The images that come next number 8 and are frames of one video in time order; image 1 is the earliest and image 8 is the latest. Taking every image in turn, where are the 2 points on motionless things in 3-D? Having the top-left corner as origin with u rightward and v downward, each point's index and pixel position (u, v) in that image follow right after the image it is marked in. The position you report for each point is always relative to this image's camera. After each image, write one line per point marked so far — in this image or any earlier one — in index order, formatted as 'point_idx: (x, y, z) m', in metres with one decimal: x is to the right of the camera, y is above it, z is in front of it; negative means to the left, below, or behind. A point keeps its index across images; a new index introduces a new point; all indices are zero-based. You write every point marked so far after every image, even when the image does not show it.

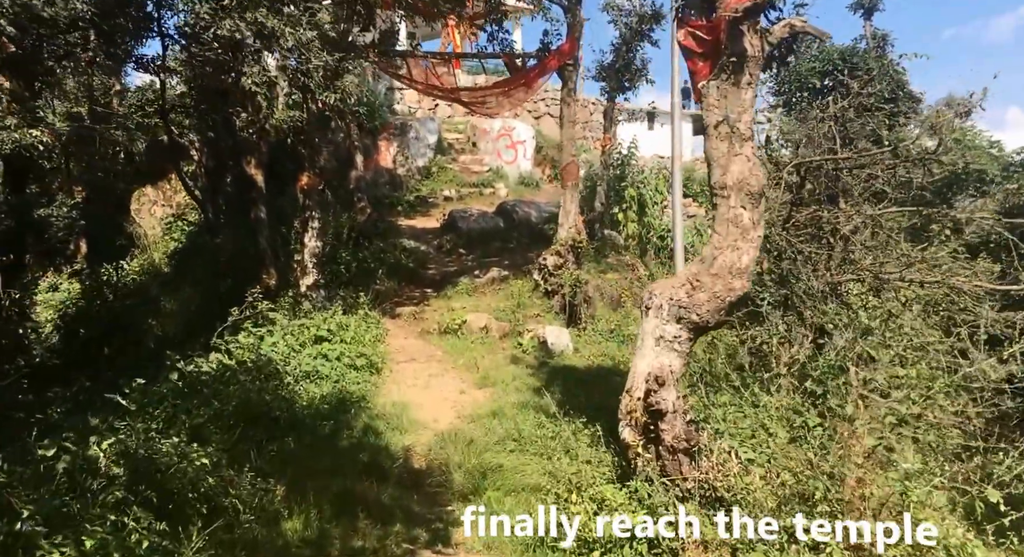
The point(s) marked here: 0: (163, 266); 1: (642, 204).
0: (-5.8, +0.2, +13.1) m
1: (+2.2, +1.3, +13.6) m
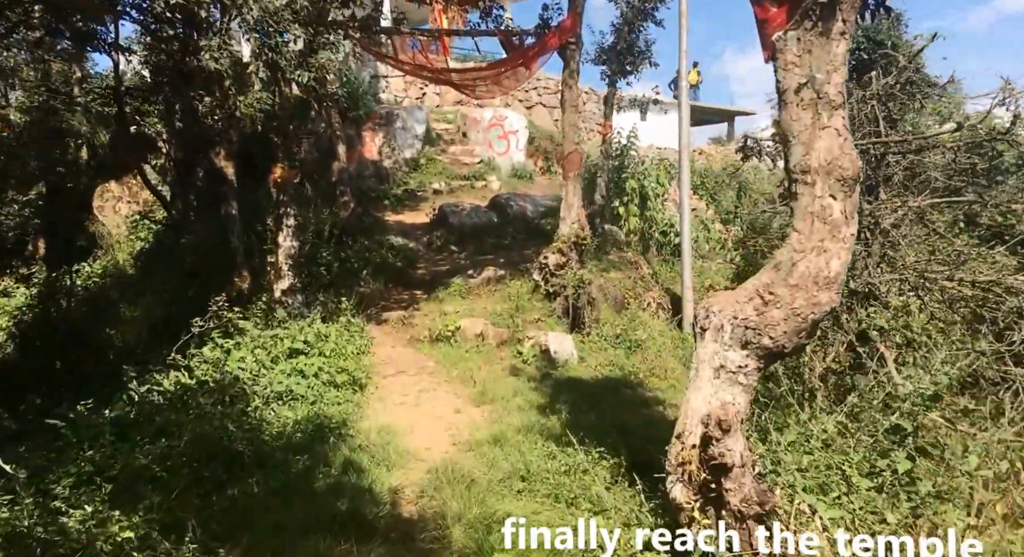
0: (-5.8, +0.2, +12.0) m
1: (+2.1, +1.3, +12.7) m
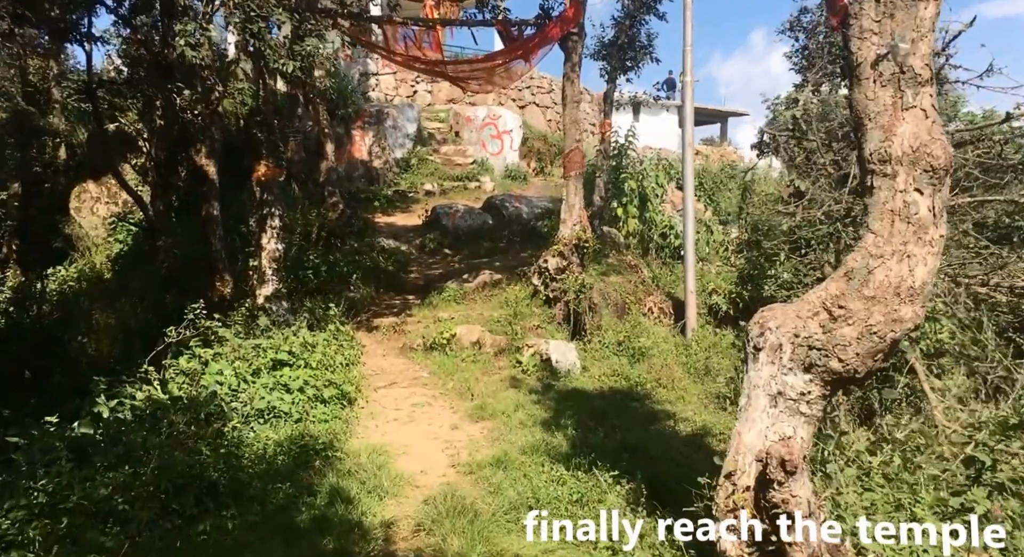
0: (-5.9, +0.1, +11.4) m
1: (+2.0, +1.2, +12.2) m
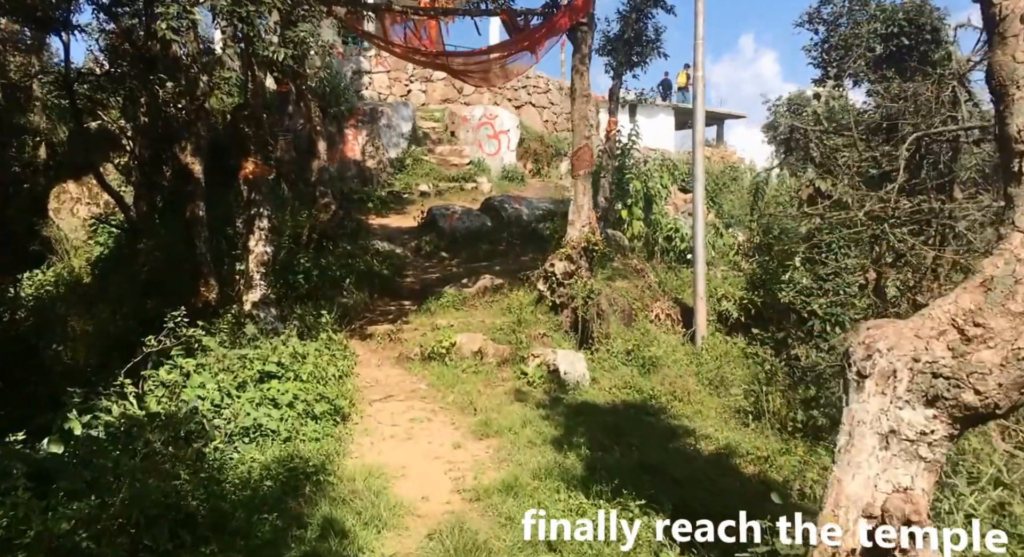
0: (-5.9, 0.0, +10.9) m
1: (+2.0, +1.2, +11.8) m
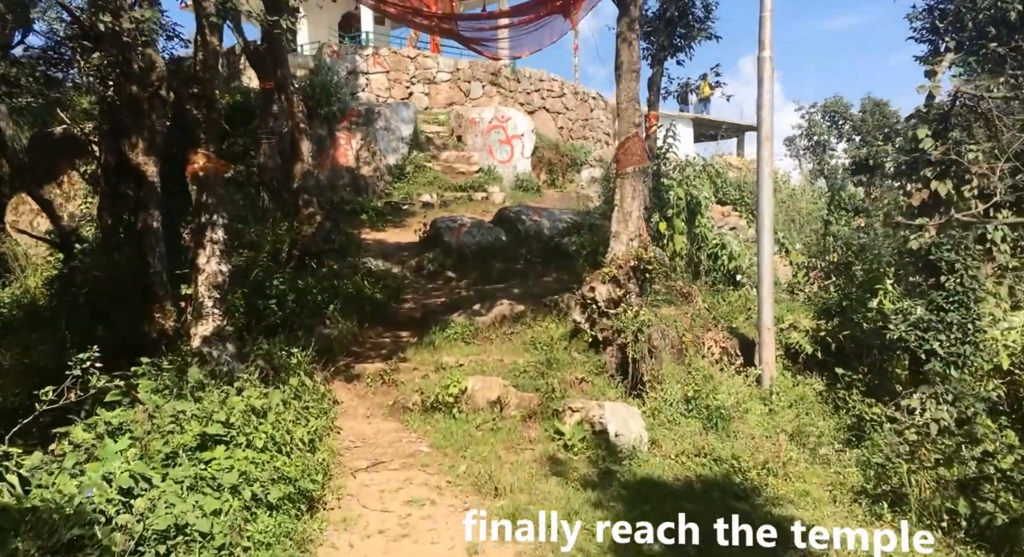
0: (-5.6, -0.2, +9.1) m
1: (+2.3, +0.9, +10.0) m
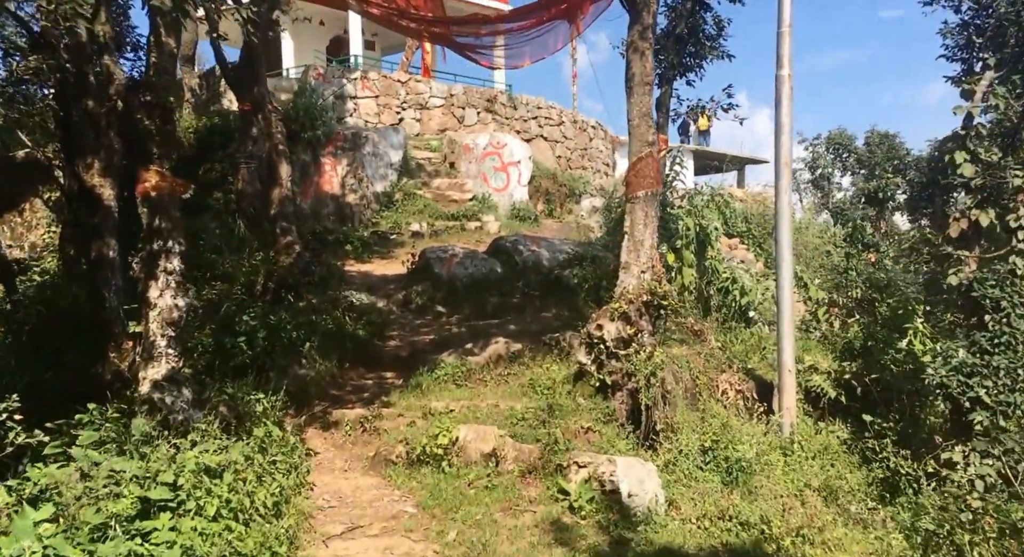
0: (-5.7, -0.6, +8.3) m
1: (+2.2, +0.4, +9.4) m
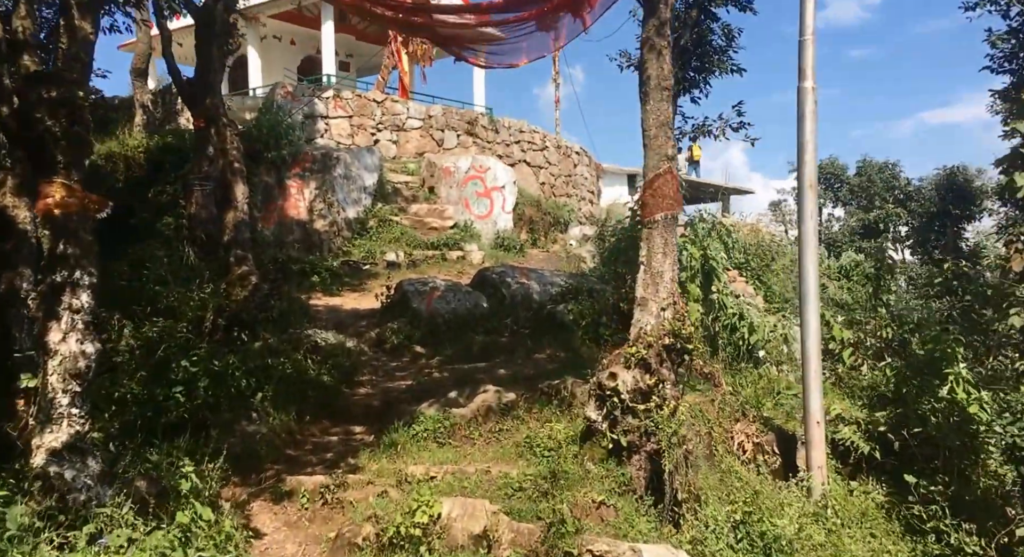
0: (-5.8, -0.9, +7.1) m
1: (+2.1, 0.0, +8.5) m
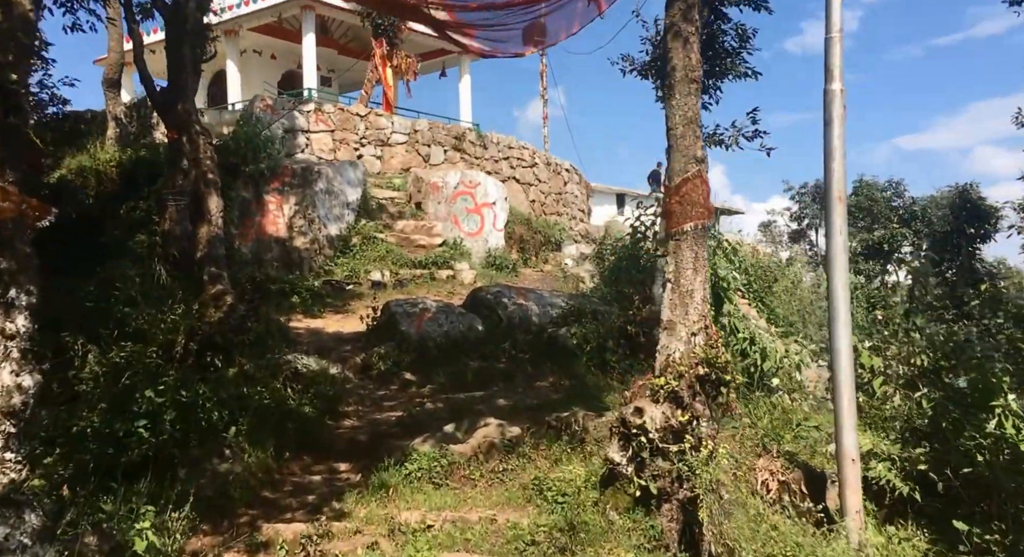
0: (-5.8, -1.1, +6.4) m
1: (+2.0, -0.2, +7.9) m
